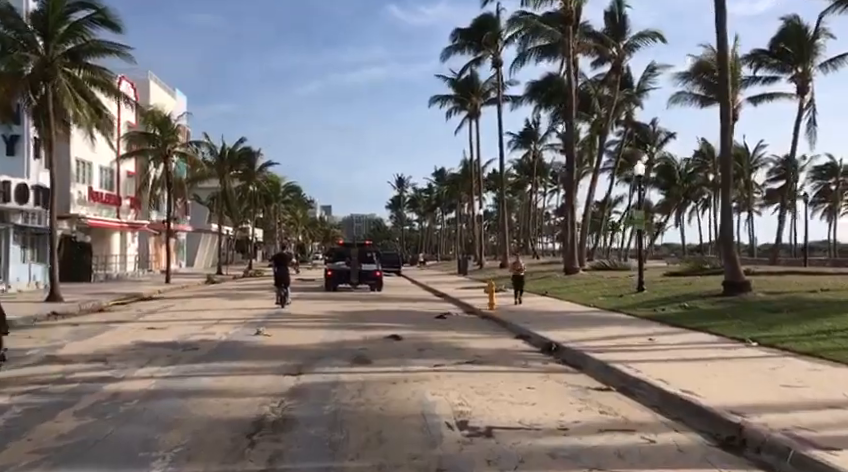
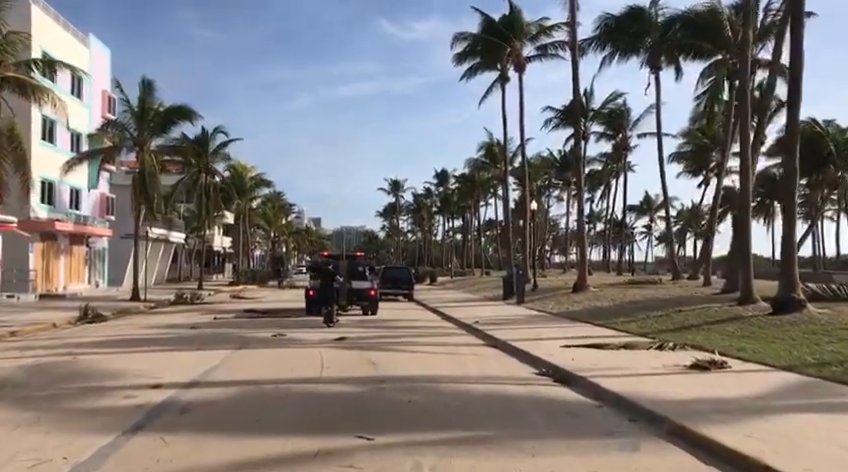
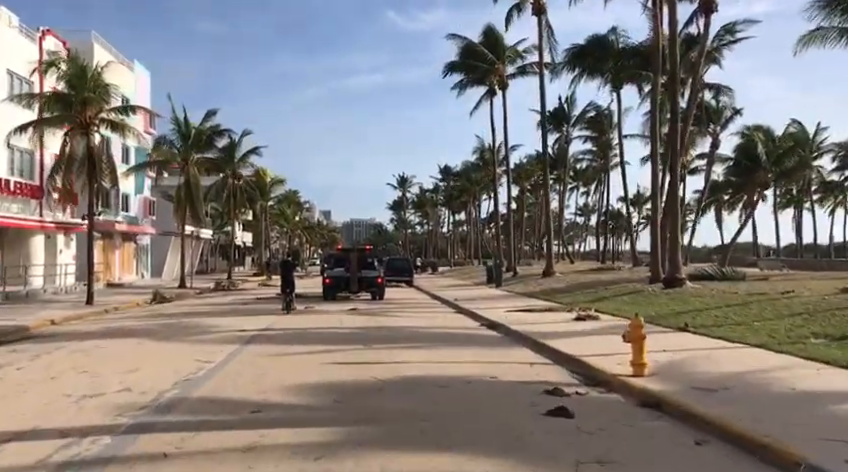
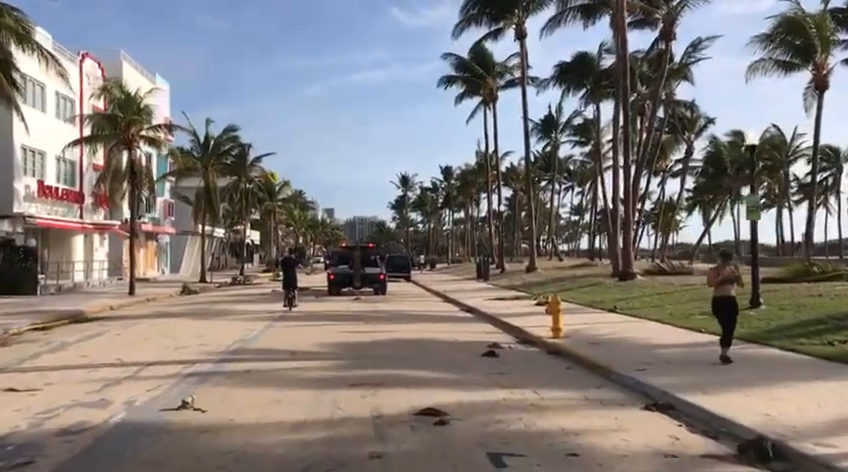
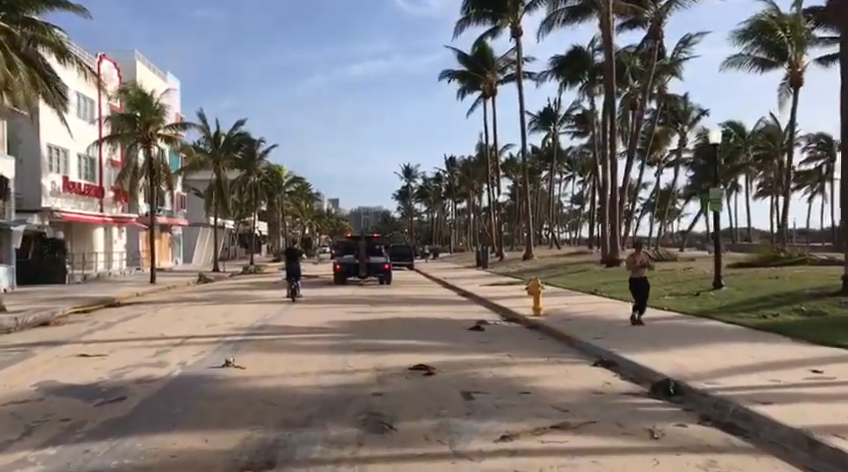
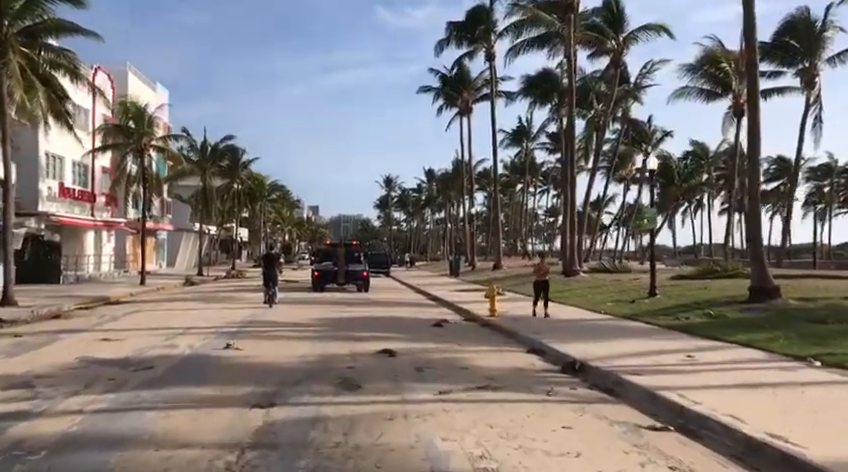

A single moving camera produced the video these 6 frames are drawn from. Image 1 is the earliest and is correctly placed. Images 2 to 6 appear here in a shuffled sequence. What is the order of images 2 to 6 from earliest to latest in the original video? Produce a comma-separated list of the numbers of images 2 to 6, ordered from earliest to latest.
6, 5, 4, 3, 2
